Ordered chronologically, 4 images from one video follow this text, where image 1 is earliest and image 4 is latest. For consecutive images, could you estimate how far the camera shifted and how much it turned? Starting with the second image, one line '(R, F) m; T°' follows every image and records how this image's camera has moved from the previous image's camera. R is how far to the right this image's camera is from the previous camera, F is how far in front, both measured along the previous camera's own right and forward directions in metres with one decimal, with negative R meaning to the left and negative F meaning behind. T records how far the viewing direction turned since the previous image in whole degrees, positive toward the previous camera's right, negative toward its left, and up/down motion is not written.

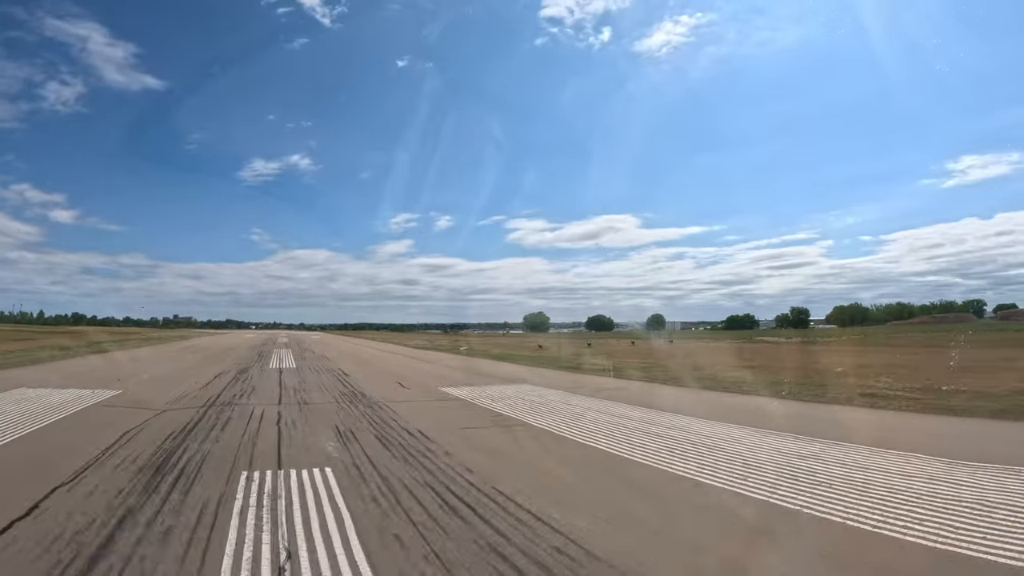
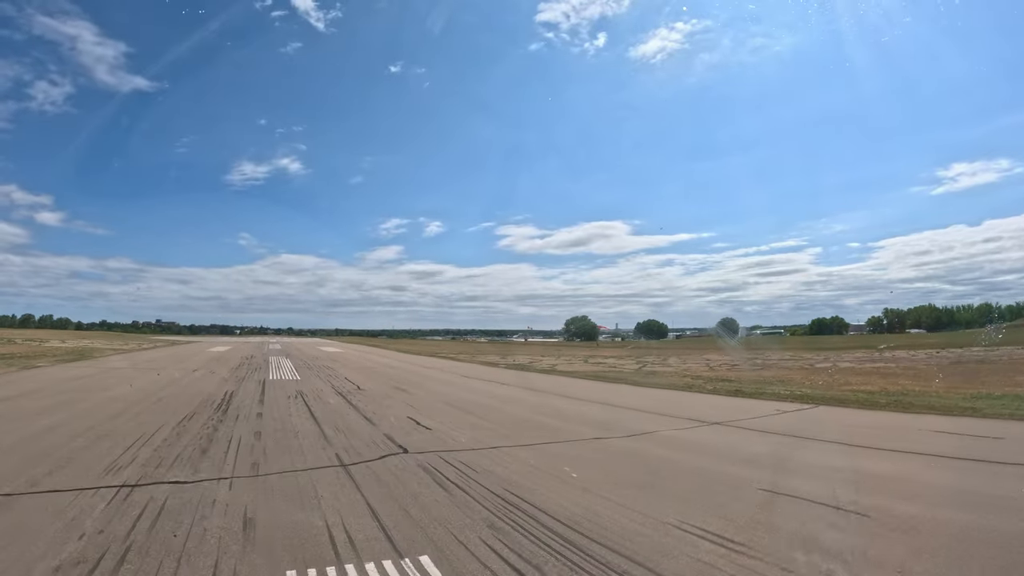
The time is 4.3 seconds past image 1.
(-1.5, +1.7) m; +1°
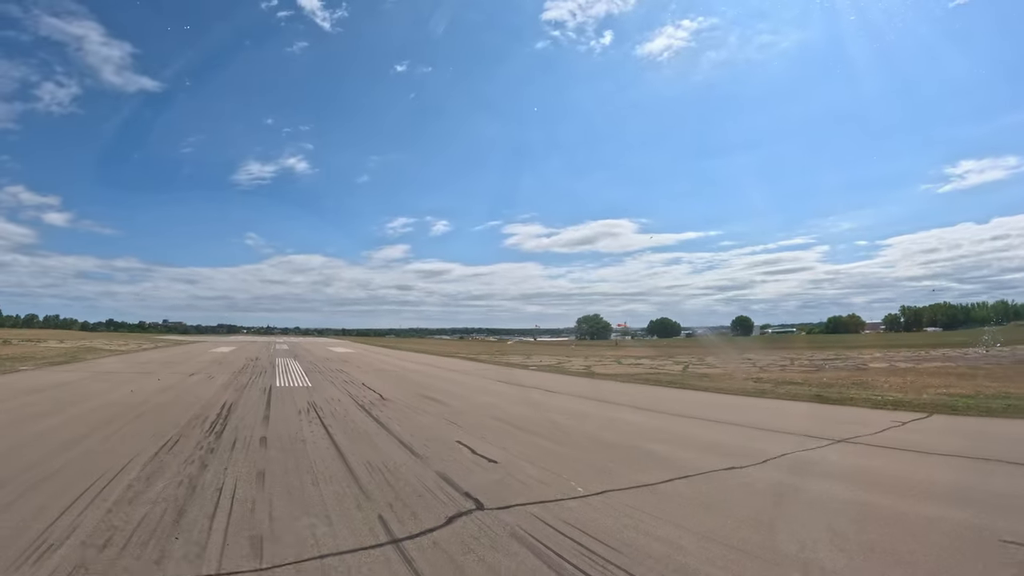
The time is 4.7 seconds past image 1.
(-0.3, +1.0) m; -1°
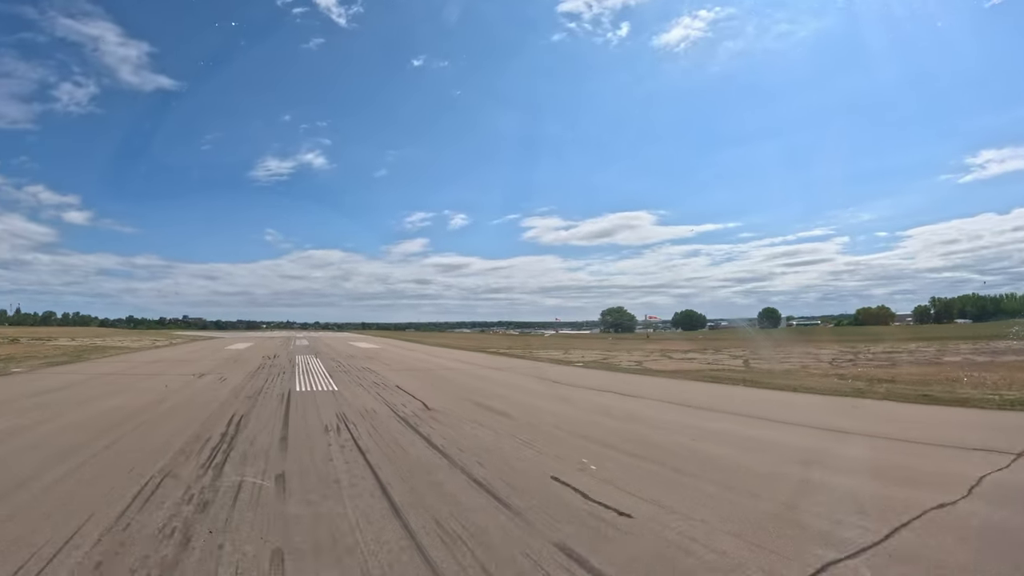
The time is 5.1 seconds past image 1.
(-0.1, +1.3) m; -2°
